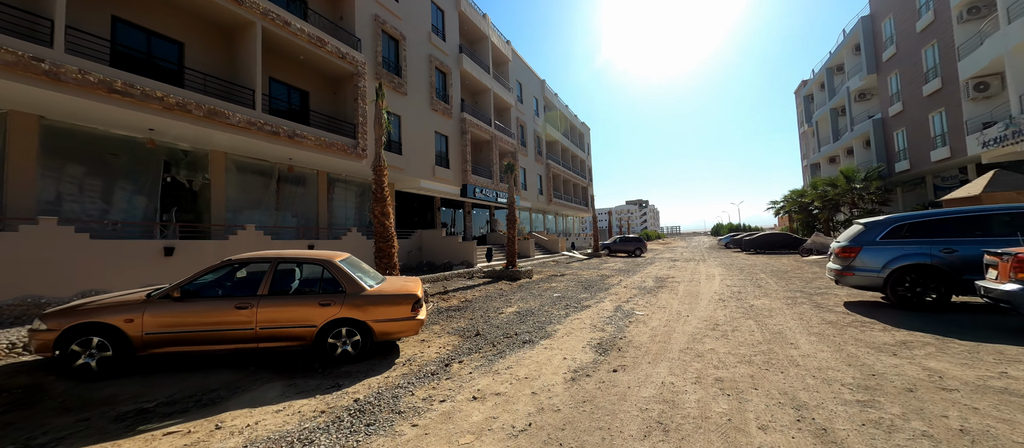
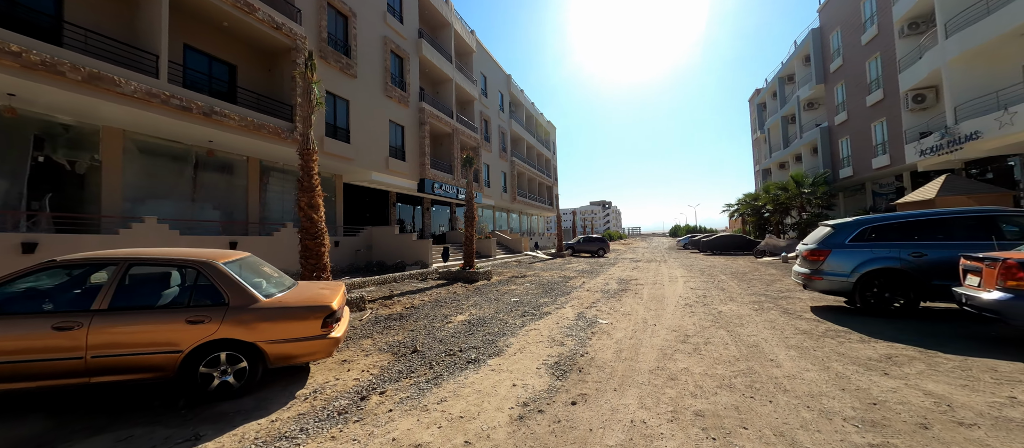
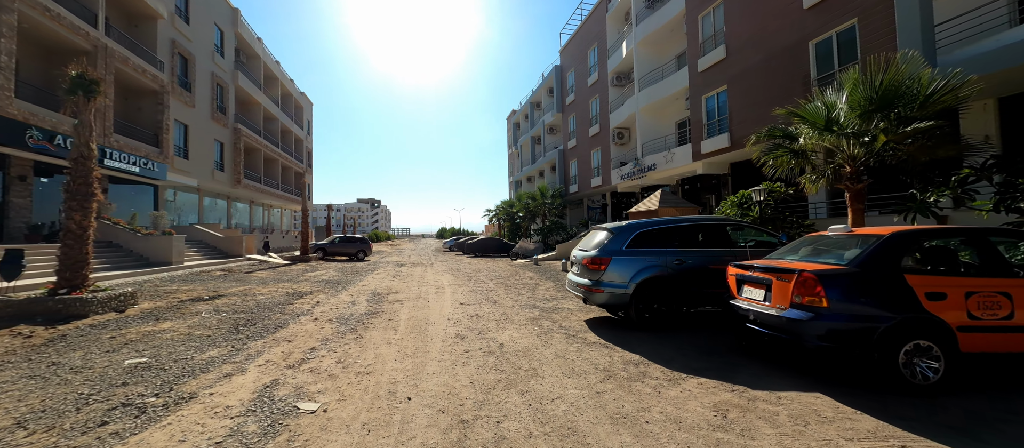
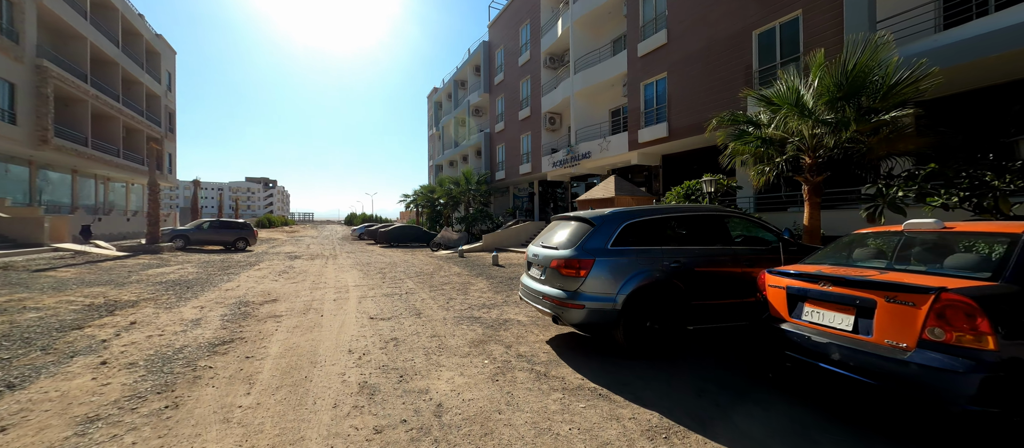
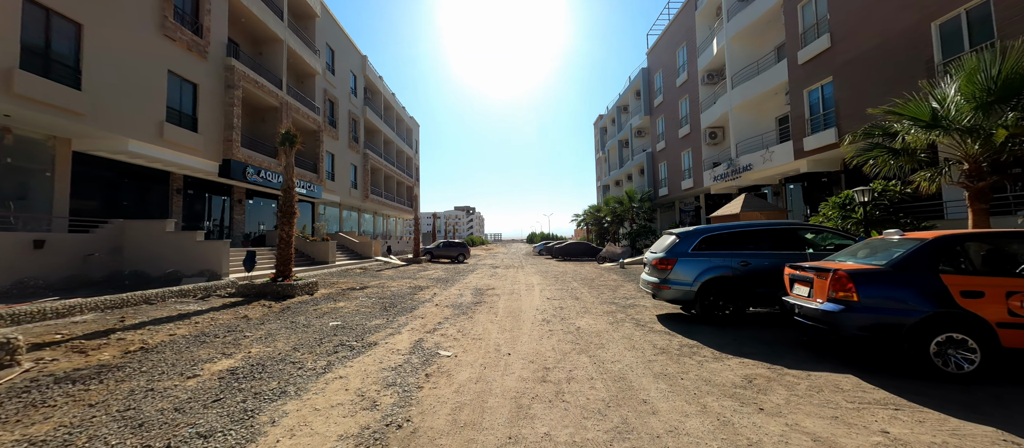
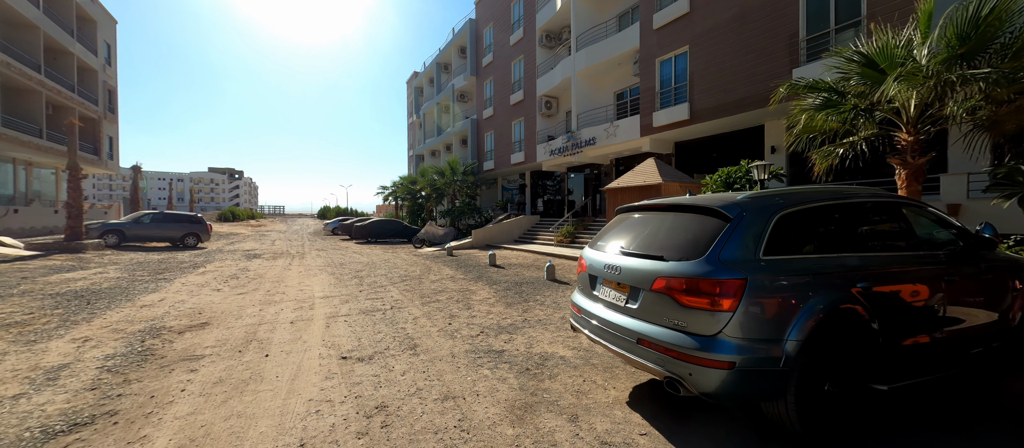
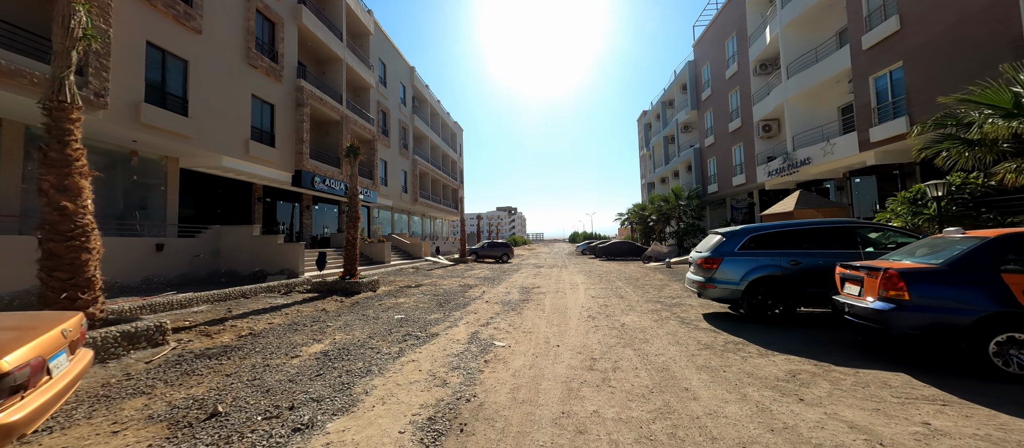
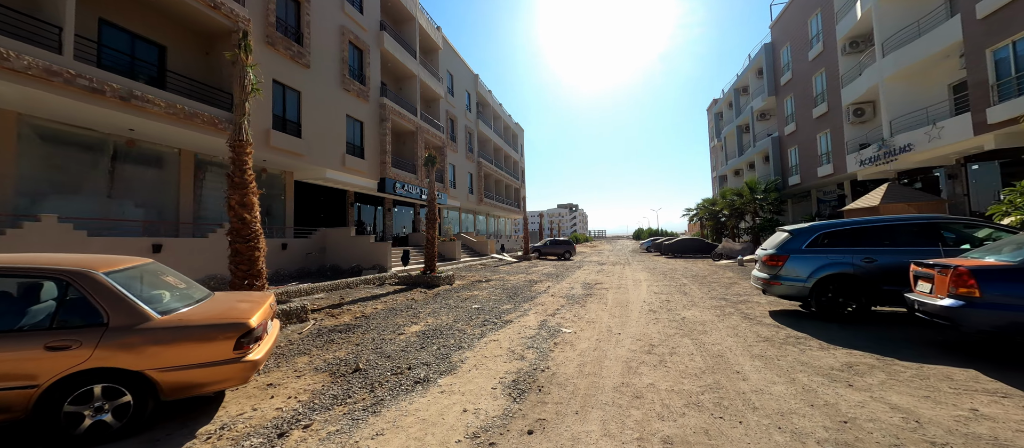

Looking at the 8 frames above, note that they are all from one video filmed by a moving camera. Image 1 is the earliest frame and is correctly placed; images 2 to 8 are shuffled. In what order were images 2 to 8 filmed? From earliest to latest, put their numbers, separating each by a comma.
2, 8, 7, 5, 3, 4, 6
